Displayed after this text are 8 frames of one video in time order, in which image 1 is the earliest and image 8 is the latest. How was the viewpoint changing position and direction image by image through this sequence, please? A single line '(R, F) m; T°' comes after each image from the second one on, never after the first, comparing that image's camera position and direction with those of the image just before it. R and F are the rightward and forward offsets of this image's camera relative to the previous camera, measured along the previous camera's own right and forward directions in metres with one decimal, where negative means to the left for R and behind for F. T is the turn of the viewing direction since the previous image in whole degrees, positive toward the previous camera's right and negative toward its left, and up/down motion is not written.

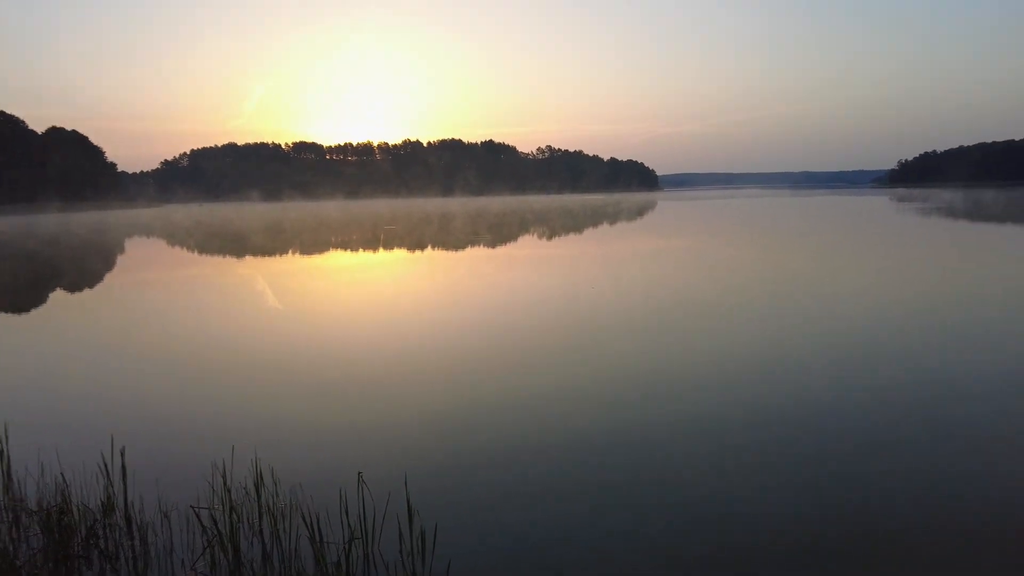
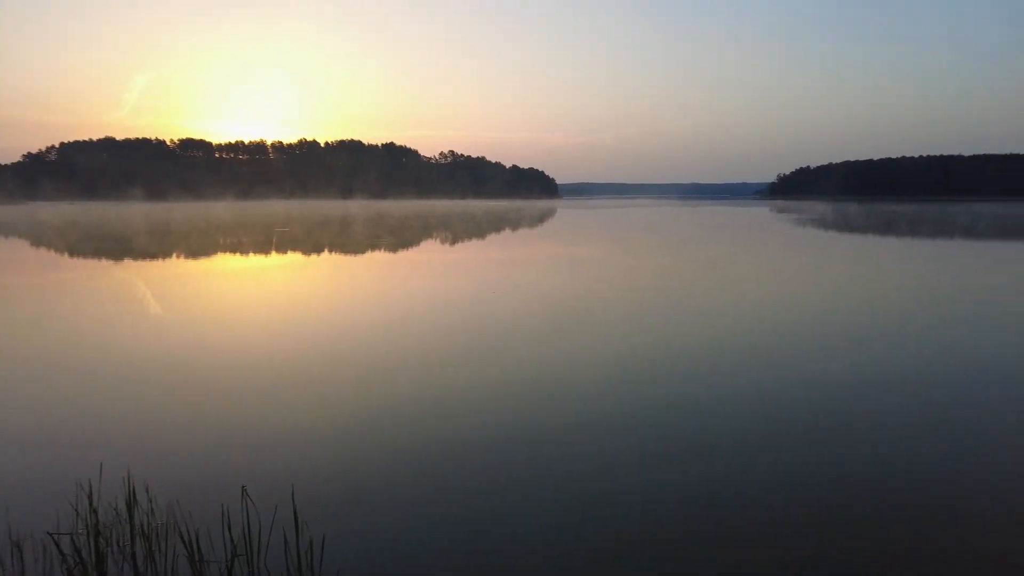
(+0.4, -0.1) m; +7°
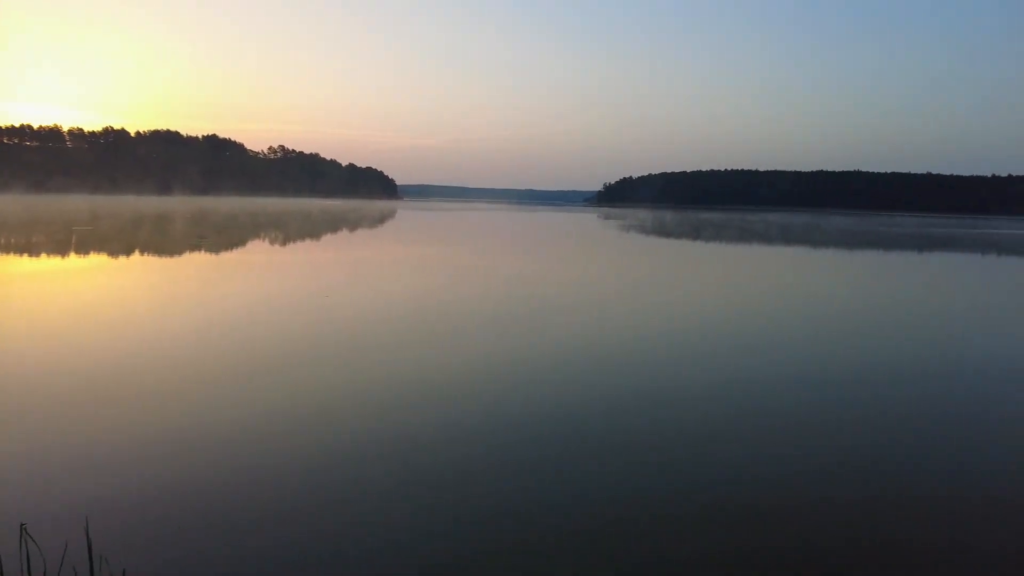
(+0.4, -0.1) m; +13°
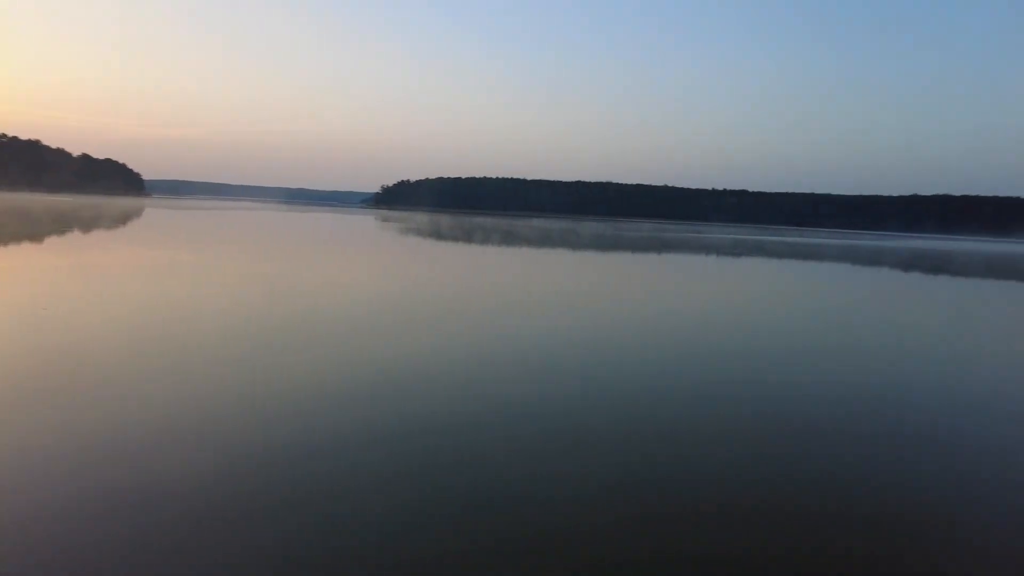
(+0.1, -0.3) m; +21°
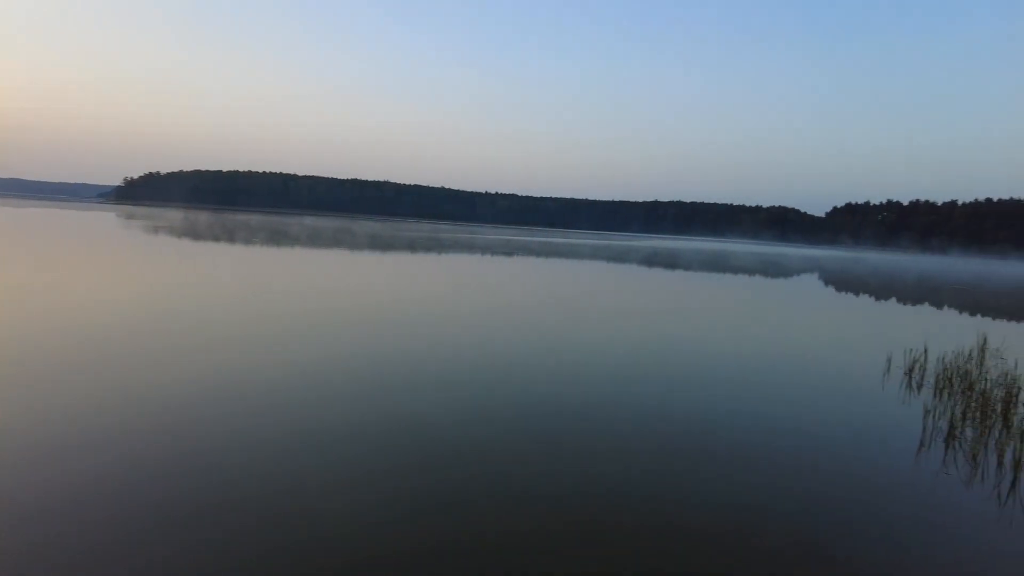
(+0.2, +0.1) m; +21°
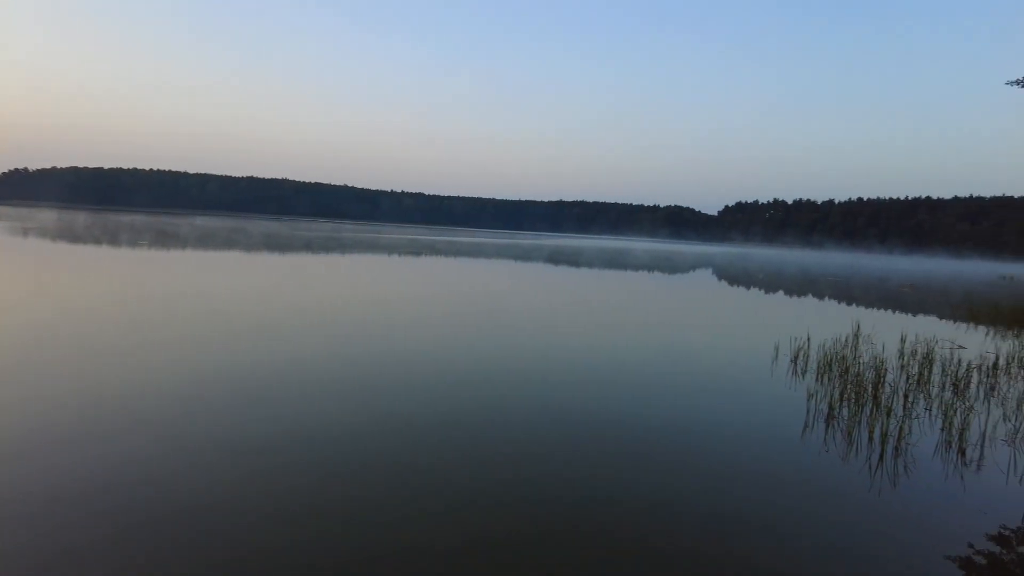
(+0.2, +0.1) m; +8°
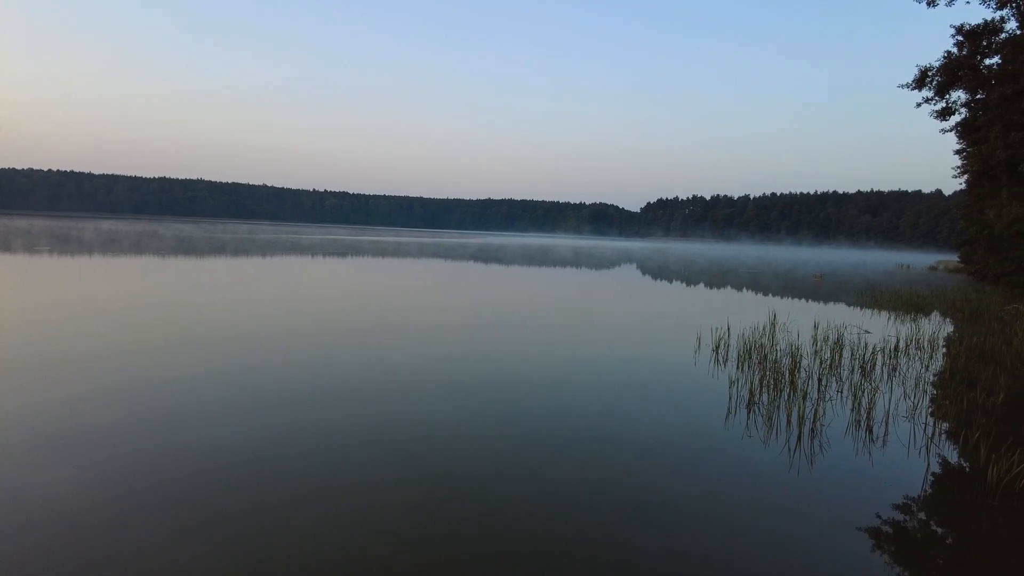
(+0.2, 0.0) m; +6°
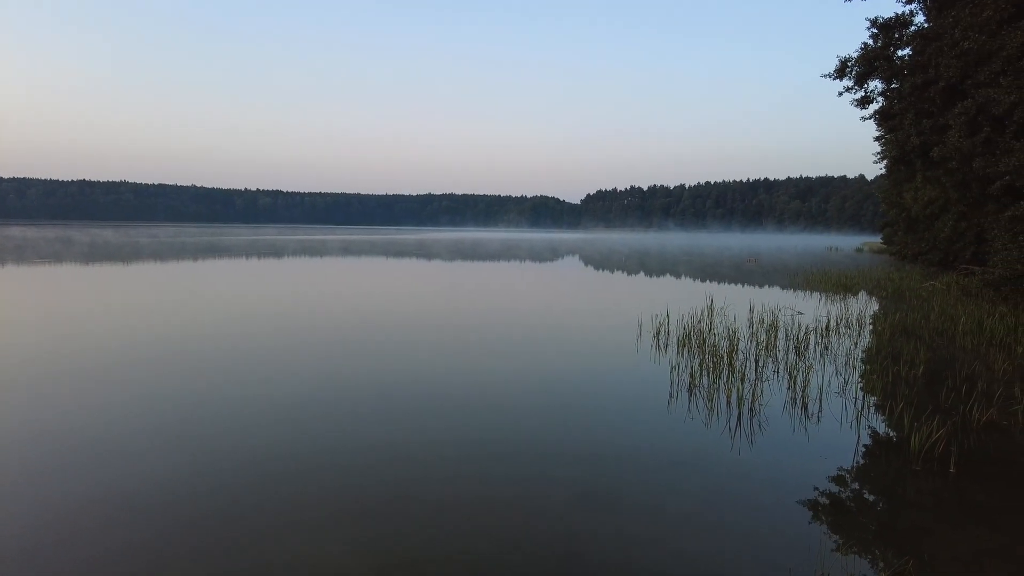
(+0.2, 0.0) m; +4°
